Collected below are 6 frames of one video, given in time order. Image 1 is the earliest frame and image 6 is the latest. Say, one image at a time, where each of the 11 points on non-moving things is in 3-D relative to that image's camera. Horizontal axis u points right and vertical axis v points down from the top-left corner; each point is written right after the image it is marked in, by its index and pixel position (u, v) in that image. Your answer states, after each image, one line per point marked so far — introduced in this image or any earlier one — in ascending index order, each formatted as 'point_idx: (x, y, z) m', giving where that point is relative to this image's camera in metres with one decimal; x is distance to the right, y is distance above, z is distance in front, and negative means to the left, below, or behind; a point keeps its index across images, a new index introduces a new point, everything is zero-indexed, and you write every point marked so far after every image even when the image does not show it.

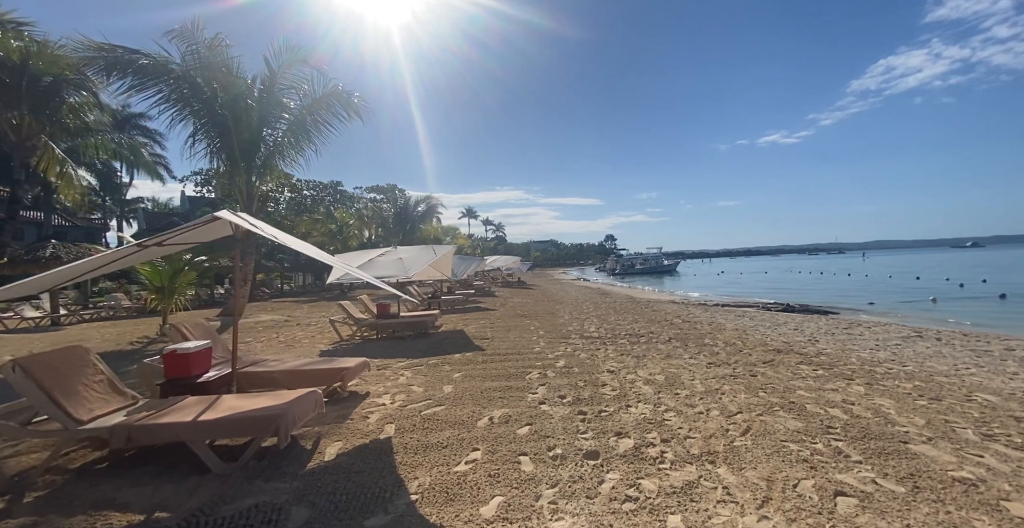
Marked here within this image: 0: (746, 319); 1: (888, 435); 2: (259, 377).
0: (+8.2, -1.9, +14.5) m
1: (+3.2, -1.5, +3.7) m
2: (-2.7, -1.2, +4.3) m
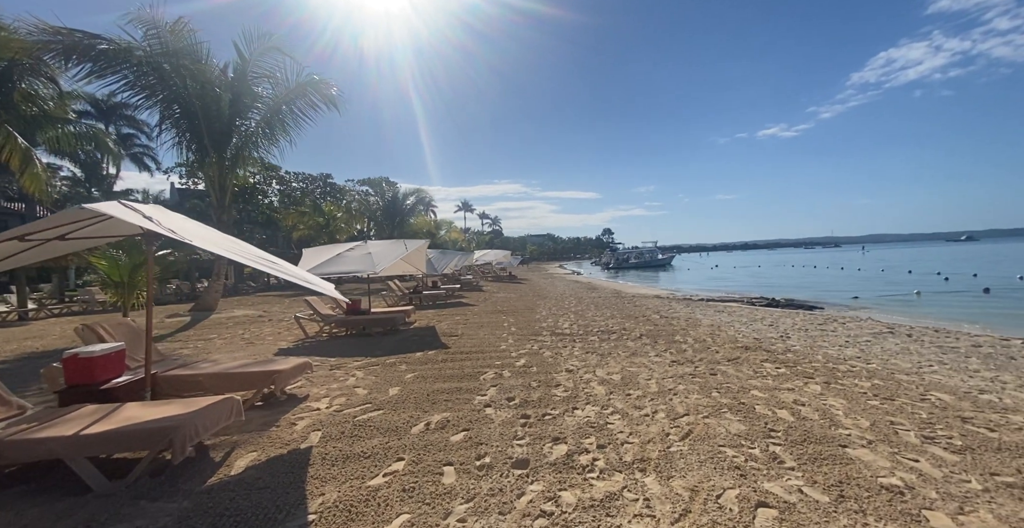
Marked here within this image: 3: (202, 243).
0: (+7.5, -1.8, +14.5) m
1: (+2.7, -1.5, +3.6) m
2: (-3.3, -1.2, +4.1) m
3: (-2.4, +0.2, +3.1) m
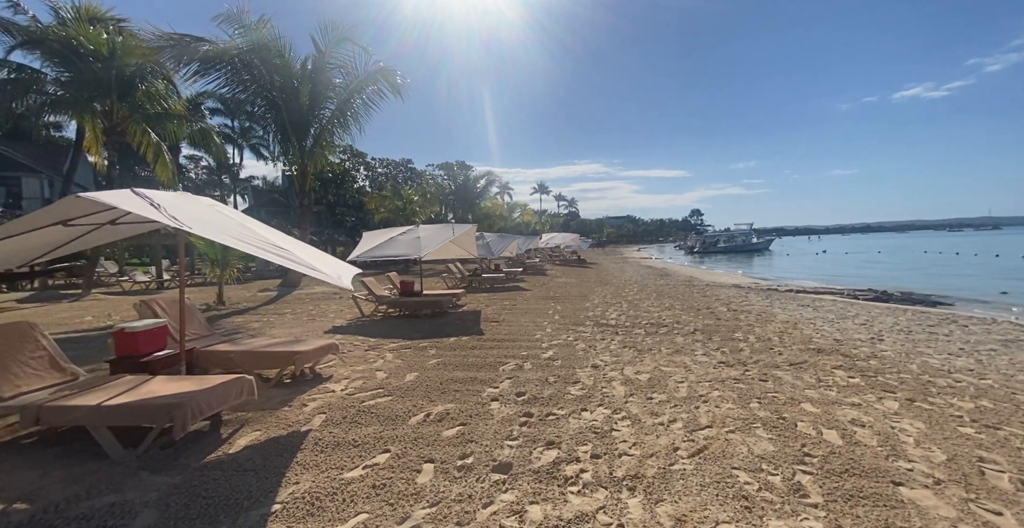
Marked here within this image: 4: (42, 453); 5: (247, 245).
0: (+9.2, -1.4, +12.8) m
1: (+2.6, -1.5, +2.9) m
2: (-3.2, -1.0, +4.6) m
3: (-2.5, +0.3, +3.4) m
4: (-3.6, -1.5, +3.2) m
5: (-2.3, +0.2, +3.6) m
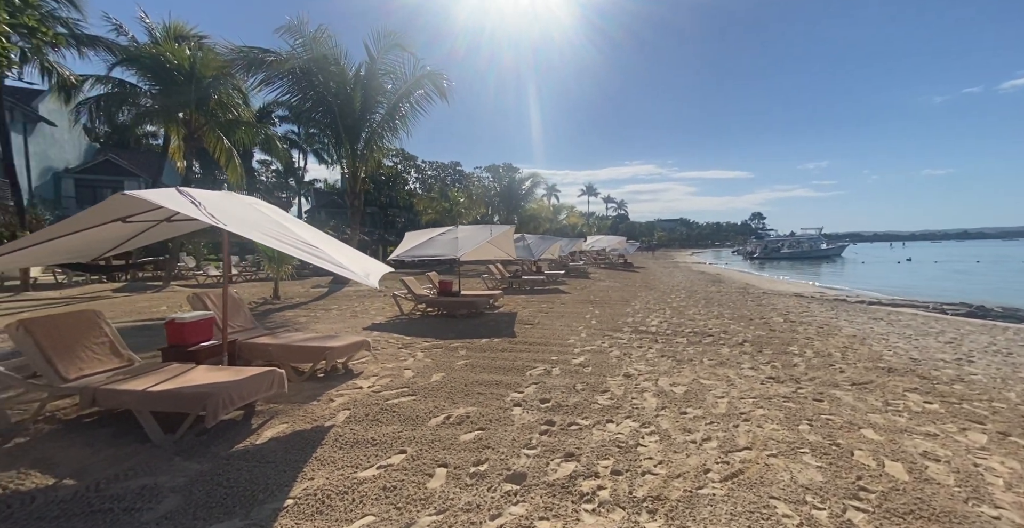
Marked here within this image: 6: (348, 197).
0: (+10.3, -1.6, +11.6) m
1: (+2.6, -1.5, +2.5) m
2: (-2.9, -1.0, +4.8) m
3: (-2.3, +0.3, +3.5) m
4: (-3.4, -1.4, +3.5) m
5: (-2.1, +0.2, +3.7) m
6: (-6.5, +2.7, +16.7) m
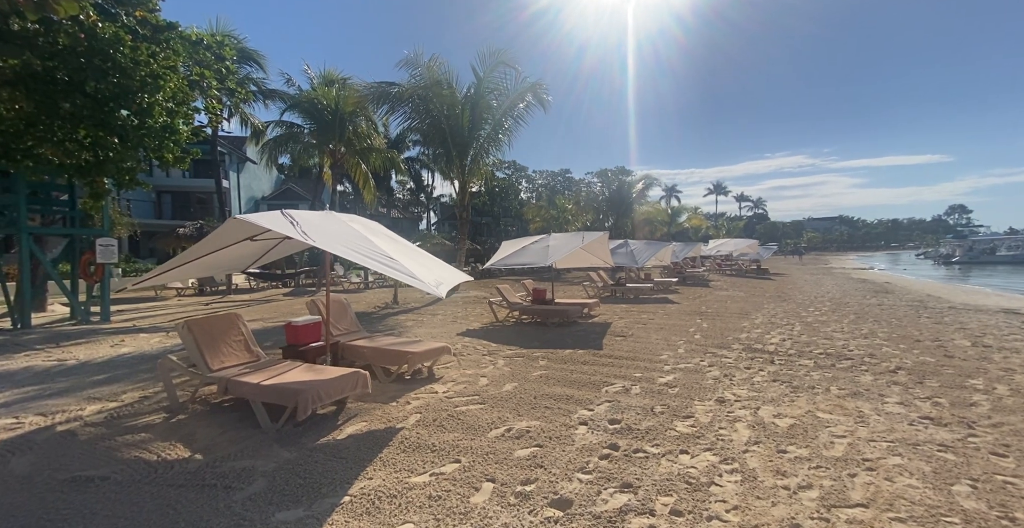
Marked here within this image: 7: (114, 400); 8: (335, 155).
0: (+12.6, -1.7, +8.3) m
1: (+2.7, -1.6, +1.7) m
2: (-2.0, -1.1, +5.3) m
3: (-1.7, +0.2, +4.0) m
4: (-2.9, -1.5, +4.2) m
5: (-1.5, +0.1, +4.1) m
6: (-2.3, +2.3, +17.9) m
7: (-4.5, -1.5, +4.7) m
8: (-7.6, +4.7, +18.0) m
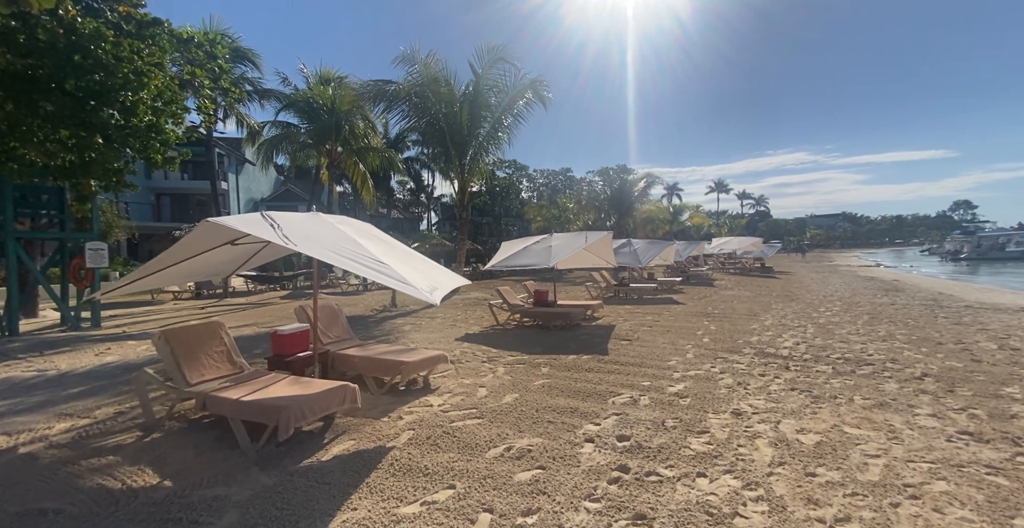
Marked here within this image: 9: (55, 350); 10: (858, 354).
0: (+12.6, -1.7, +8.0) m
1: (+2.7, -1.6, +1.3) m
2: (-2.0, -1.2, +5.0) m
3: (-1.8, +0.1, +3.7) m
4: (-2.9, -1.6, +3.9) m
5: (-1.5, 0.0, +3.8) m
6: (-2.3, +2.3, +17.6) m
7: (-4.5, -1.6, +4.4) m
8: (-7.6, +4.6, +17.7) m
9: (-8.4, -1.6, +7.7) m
10: (+5.7, -1.4, +6.9) m
